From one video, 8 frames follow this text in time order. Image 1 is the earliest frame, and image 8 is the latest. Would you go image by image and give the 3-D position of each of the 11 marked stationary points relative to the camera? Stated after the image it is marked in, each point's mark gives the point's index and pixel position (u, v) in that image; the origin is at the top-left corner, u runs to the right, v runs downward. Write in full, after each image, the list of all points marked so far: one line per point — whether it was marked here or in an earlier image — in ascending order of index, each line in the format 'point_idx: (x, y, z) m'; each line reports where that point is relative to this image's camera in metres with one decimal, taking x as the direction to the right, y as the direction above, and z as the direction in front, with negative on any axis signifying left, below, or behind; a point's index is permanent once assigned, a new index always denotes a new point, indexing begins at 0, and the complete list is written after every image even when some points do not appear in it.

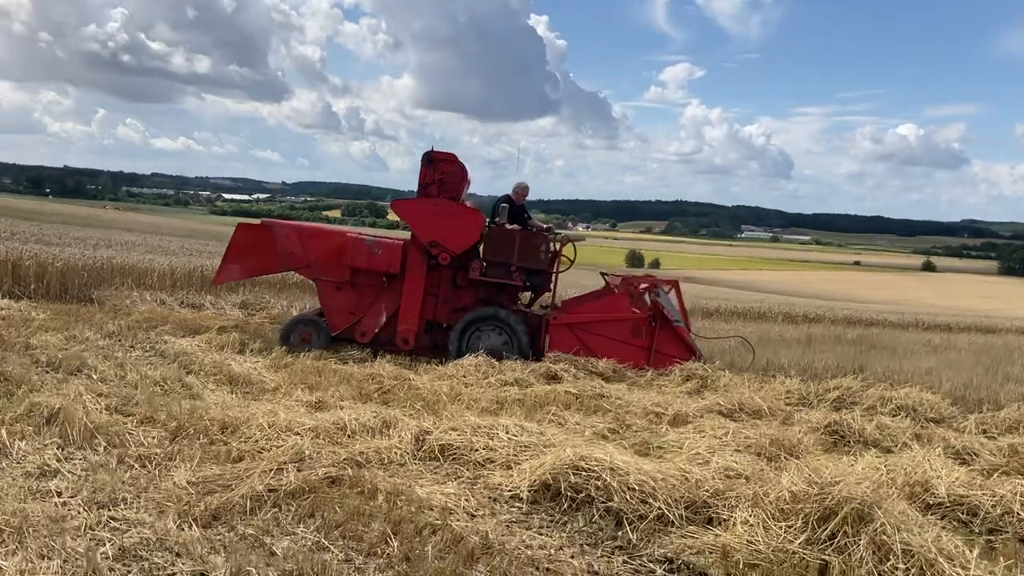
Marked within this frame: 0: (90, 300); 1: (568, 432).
0: (-4.6, -0.1, +10.3) m
1: (+0.3, -0.9, +5.7) m
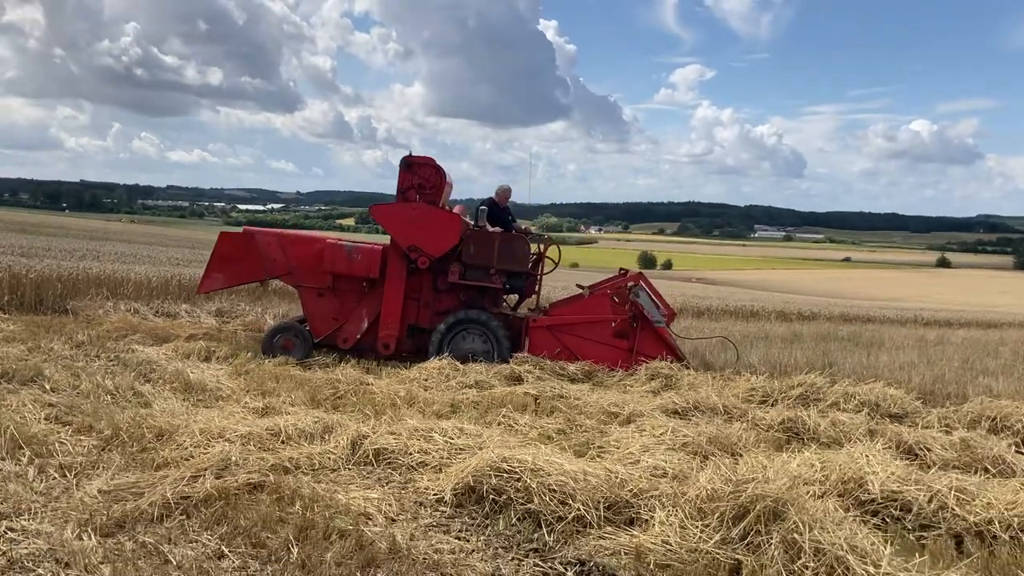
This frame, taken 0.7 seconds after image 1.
0: (-4.9, -0.3, +10.3) m
1: (0.0, -0.9, +5.7) m
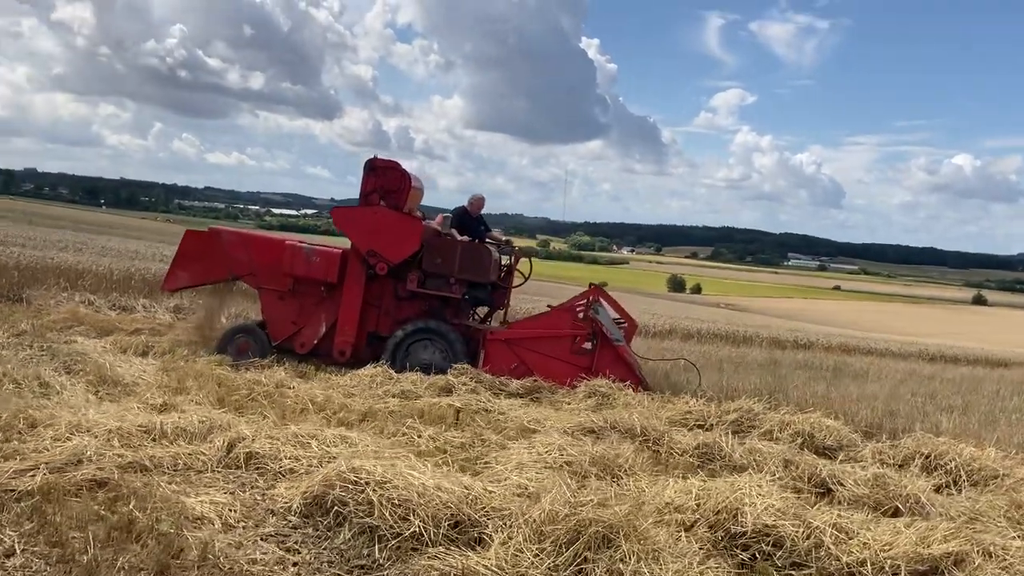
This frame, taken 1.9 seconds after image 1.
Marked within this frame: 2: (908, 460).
0: (-5.4, -0.1, +10.2) m
1: (-0.7, -0.9, +5.4) m
2: (+2.6, -1.2, +6.3) m
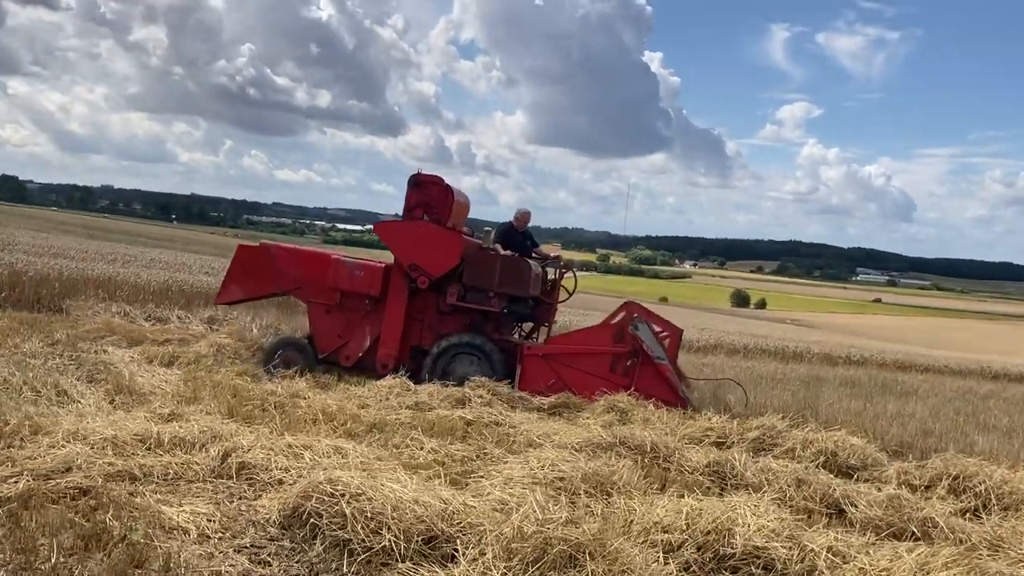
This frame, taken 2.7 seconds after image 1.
0: (-5.0, -0.2, +10.5) m
1: (-0.7, -1.0, +5.4) m
2: (+2.7, -1.2, +6.0) m
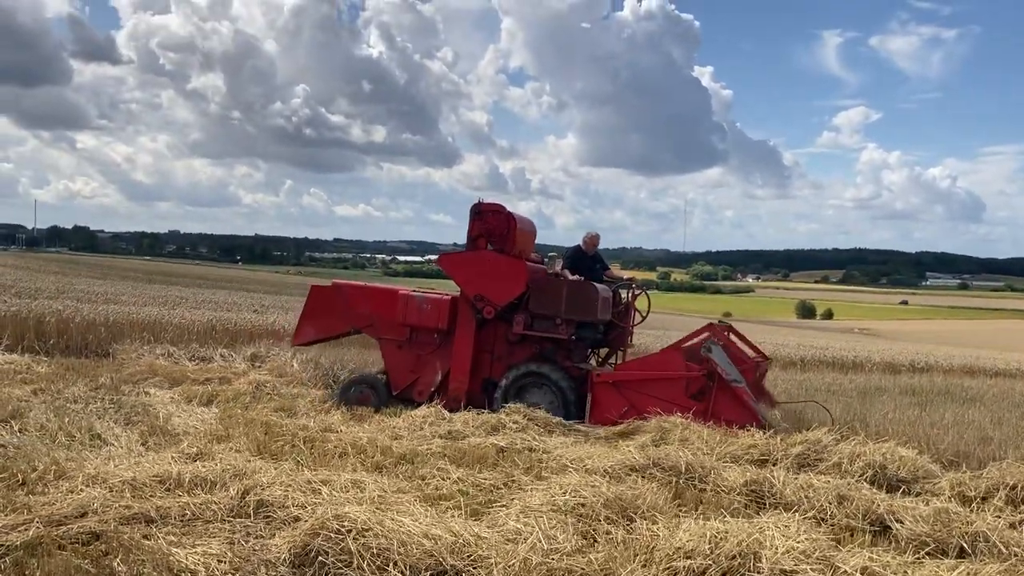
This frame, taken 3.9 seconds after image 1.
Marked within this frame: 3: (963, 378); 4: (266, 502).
0: (-4.6, -0.7, +10.6) m
1: (-0.5, -1.1, +5.2) m
2: (+2.9, -1.2, +5.7) m
3: (+7.7, -1.5, +16.3) m
4: (-1.3, -1.1, +4.9) m
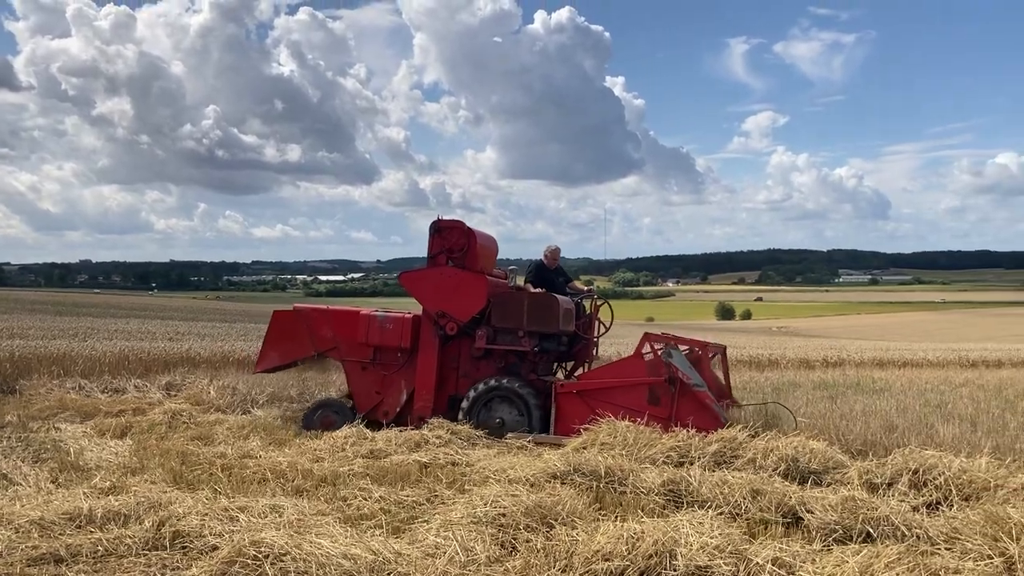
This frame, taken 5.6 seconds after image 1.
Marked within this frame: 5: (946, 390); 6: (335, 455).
0: (-5.5, -1.1, +10.2) m
1: (-1.0, -1.2, +5.2) m
2: (+2.4, -1.2, +5.9) m
3: (+6.4, -1.5, +16.8) m
4: (-1.7, -1.3, +4.8) m
5: (+5.2, -1.2, +11.3) m
6: (-1.4, -1.3, +7.2) m
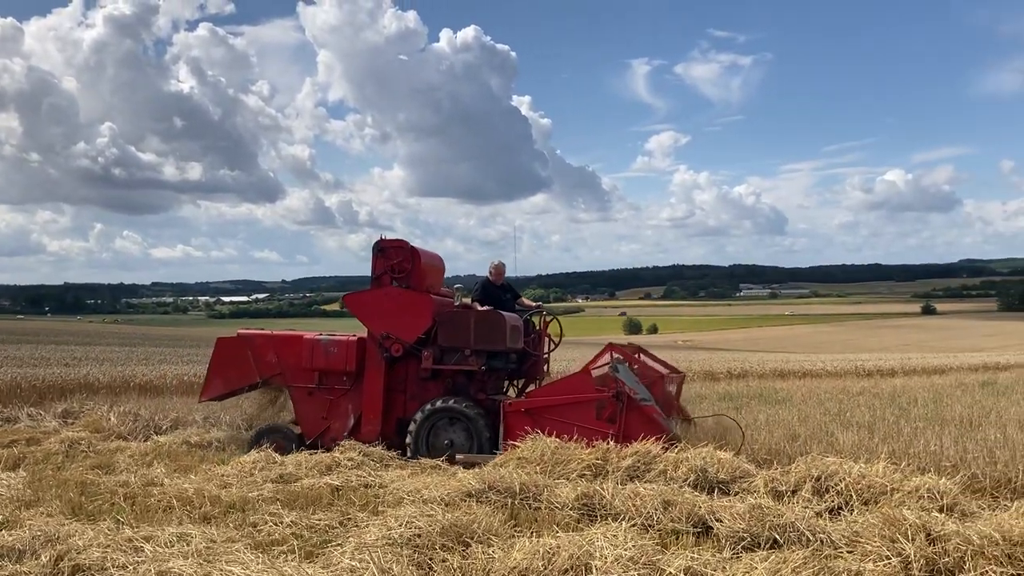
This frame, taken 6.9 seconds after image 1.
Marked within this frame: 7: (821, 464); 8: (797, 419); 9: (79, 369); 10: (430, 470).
0: (-6.4, -1.4, +9.7) m
1: (-1.4, -1.3, +5.1) m
2: (+1.8, -1.3, +6.1) m
3: (+4.8, -1.7, +17.4) m
4: (-2.1, -1.4, +4.6) m
5: (+4.1, -1.4, +11.8) m
6: (-2.0, -1.4, +7.0) m
7: (+2.2, -1.2, +6.6) m
8: (+2.7, -1.2, +9.0) m
9: (-6.4, -1.2, +14.0) m
10: (-0.7, -1.4, +7.2) m
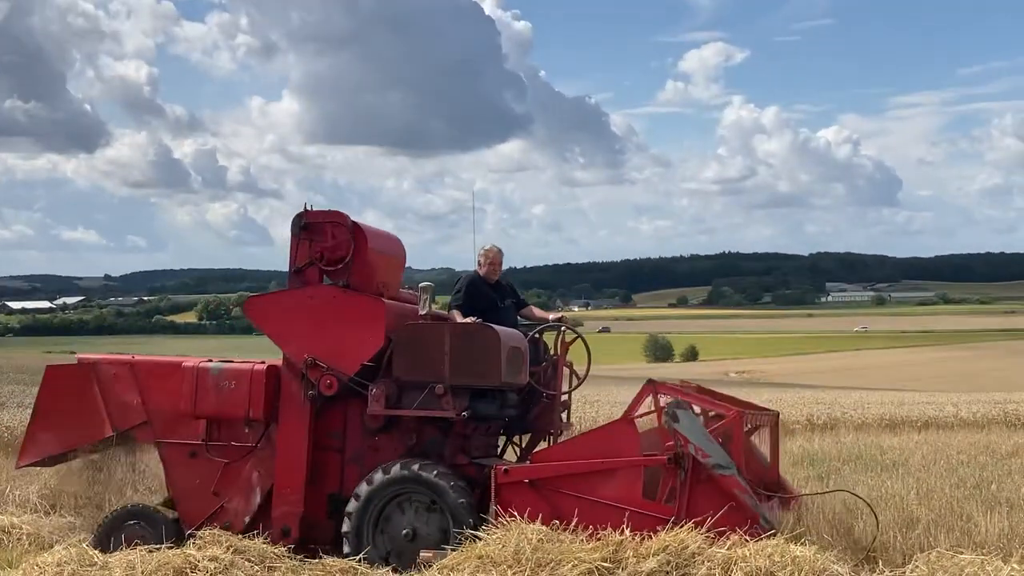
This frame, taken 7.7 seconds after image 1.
0: (-6.4, -1.2, +7.8) m
1: (-1.7, -1.4, +2.9) m
2: (+1.6, -1.3, +3.7) m
3: (+5.3, -1.4, +14.7) m
4: (-2.5, -1.4, +2.5) m
5: (+4.3, -1.3, +9.2) m
6: (-2.2, -1.4, +4.8) m
7: (+2.0, -1.2, +4.1) m
8: (+2.6, -1.2, +6.5) m
9: (-6.1, -0.9, +12.1) m
10: (-0.9, -1.4, +5.0) m
